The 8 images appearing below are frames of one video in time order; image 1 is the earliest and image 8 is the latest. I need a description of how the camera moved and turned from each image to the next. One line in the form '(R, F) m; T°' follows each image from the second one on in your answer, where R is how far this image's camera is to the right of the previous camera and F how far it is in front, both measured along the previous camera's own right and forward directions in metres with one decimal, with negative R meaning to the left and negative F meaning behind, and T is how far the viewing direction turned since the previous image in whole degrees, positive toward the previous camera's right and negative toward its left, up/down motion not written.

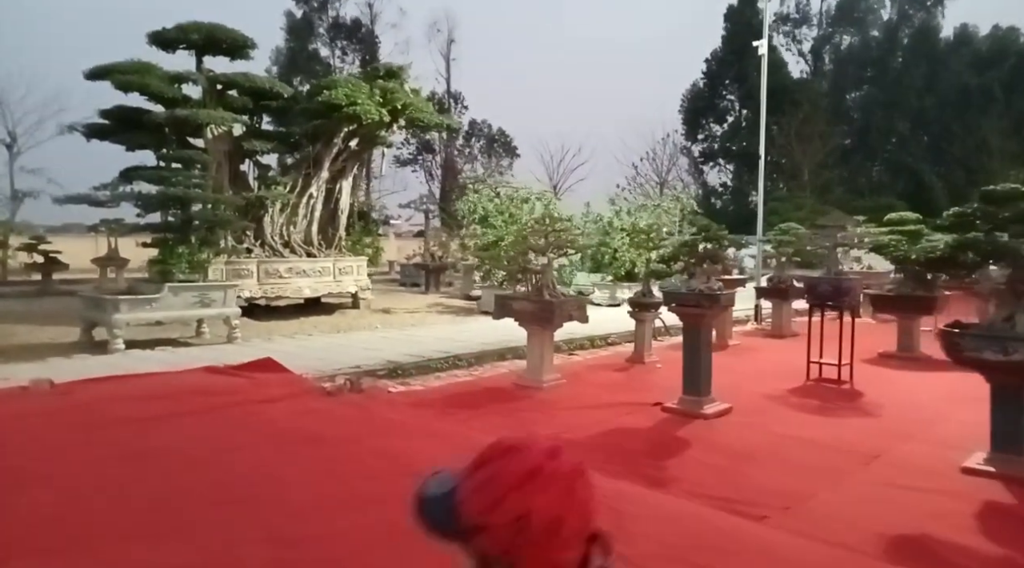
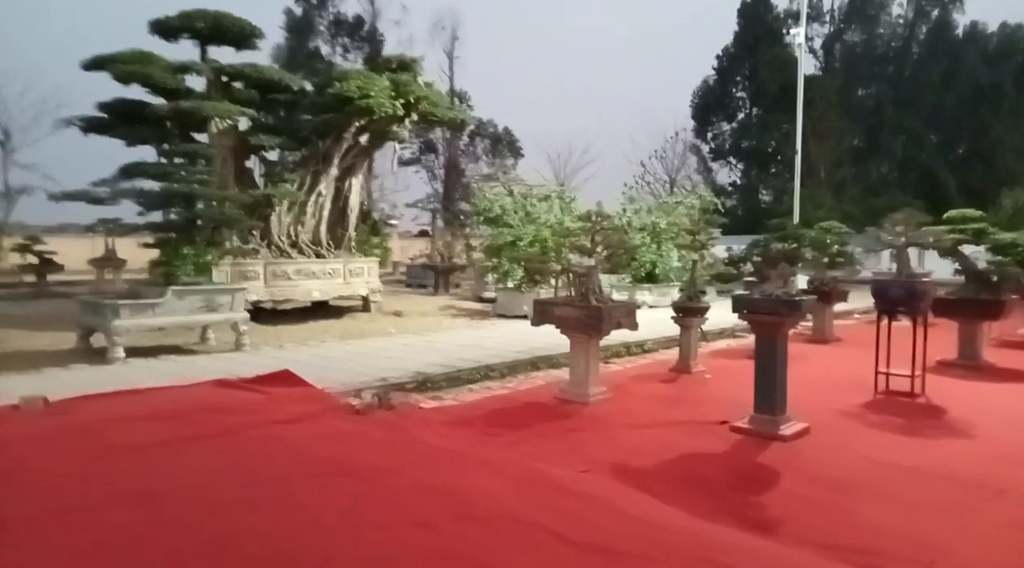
(-0.2, +0.4) m; 0°
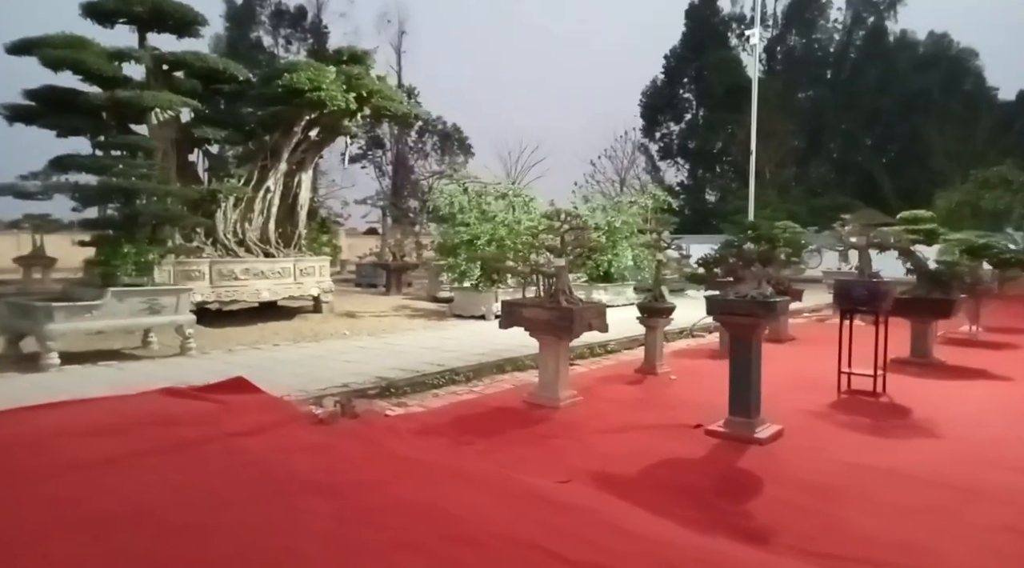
(-0.1, +0.1) m; +4°
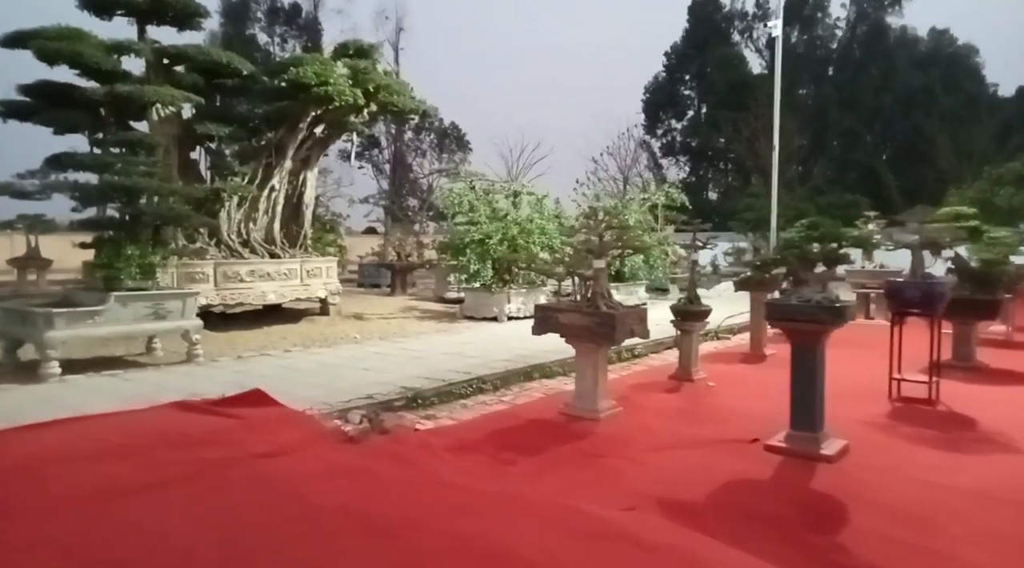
(-0.2, +0.3) m; 0°
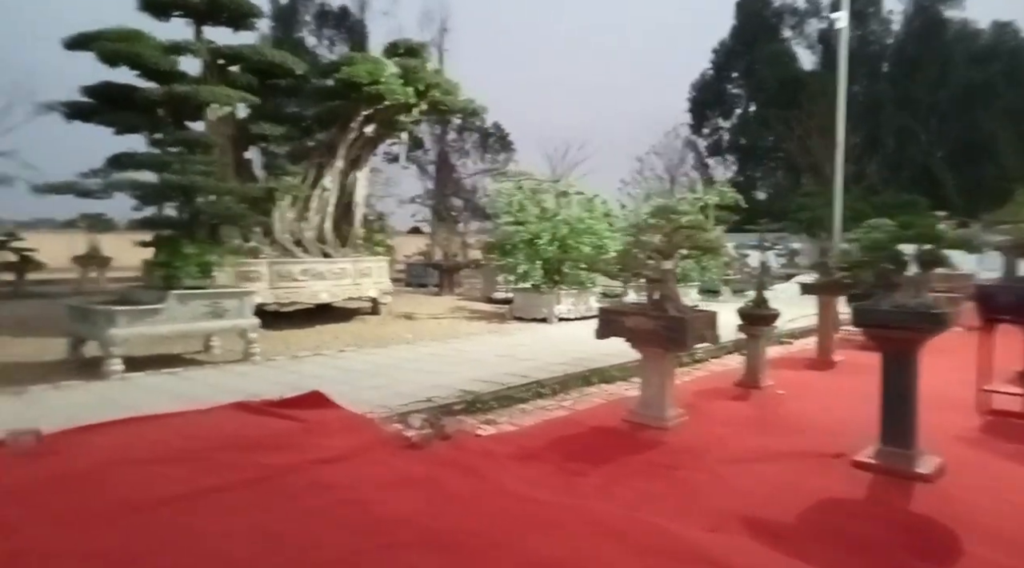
(-0.1, +0.1) m; -3°
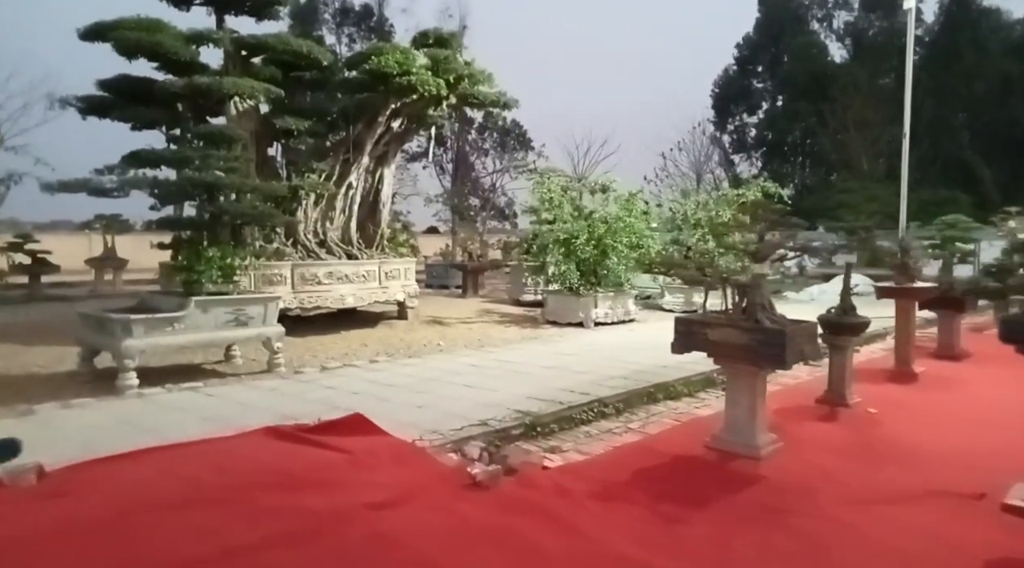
(-0.2, +0.5) m; -1°
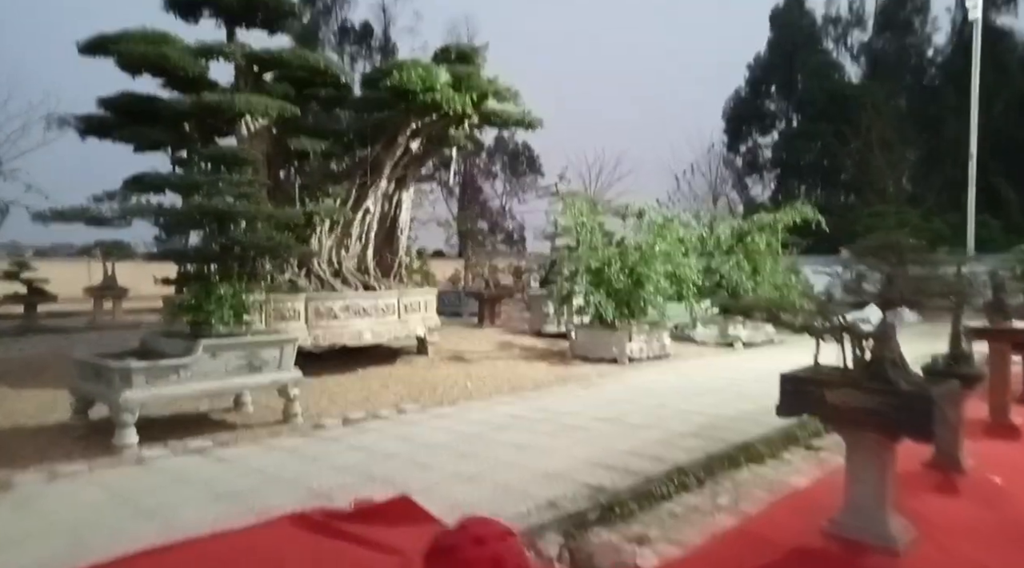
(-0.3, +0.5) m; 0°
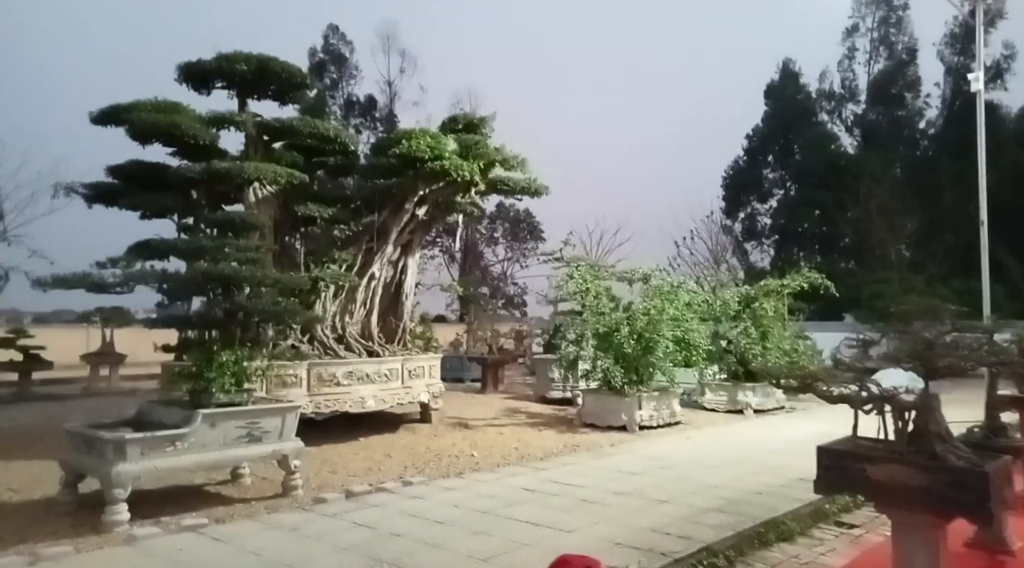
(-0.1, +0.1) m; 0°
